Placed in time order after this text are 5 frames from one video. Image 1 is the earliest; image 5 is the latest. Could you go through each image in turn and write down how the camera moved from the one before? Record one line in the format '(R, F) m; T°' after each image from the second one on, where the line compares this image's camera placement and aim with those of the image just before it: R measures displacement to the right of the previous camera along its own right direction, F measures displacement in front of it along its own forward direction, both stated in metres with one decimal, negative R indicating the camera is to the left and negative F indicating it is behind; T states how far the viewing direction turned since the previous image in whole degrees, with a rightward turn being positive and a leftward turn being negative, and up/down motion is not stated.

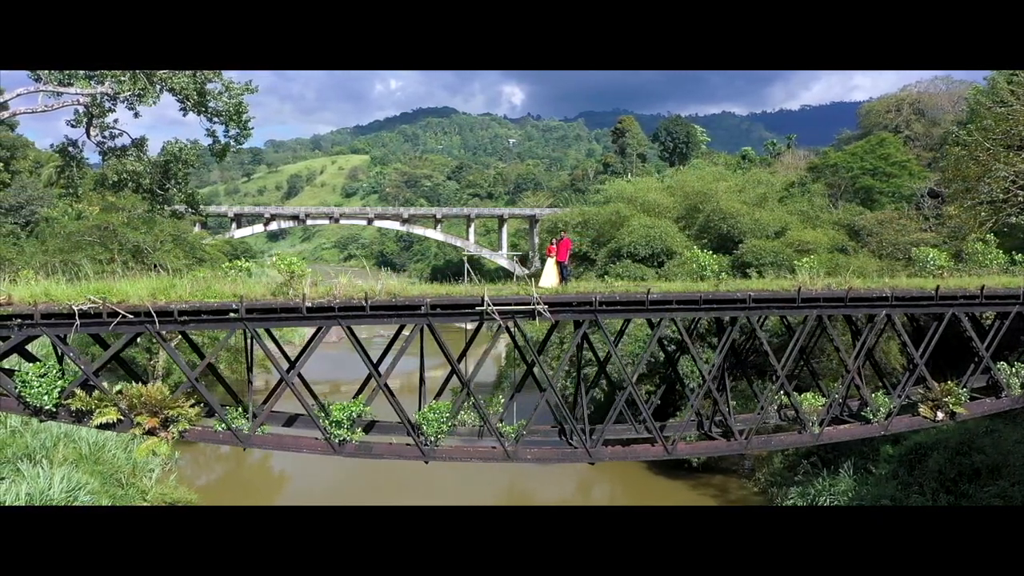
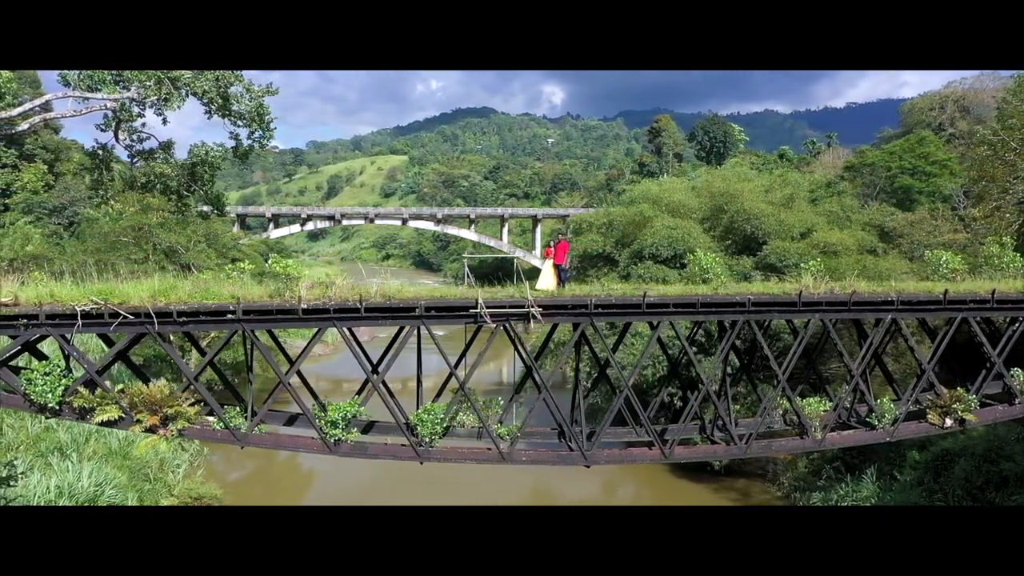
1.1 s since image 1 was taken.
(+0.5, +0.1) m; -3°
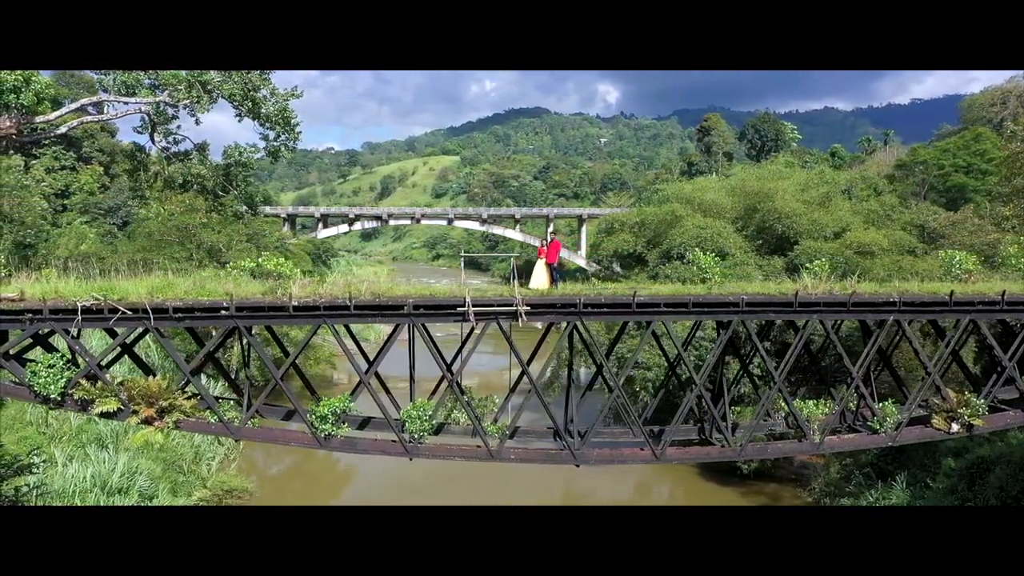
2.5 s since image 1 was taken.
(+0.7, +0.1) m; -5°
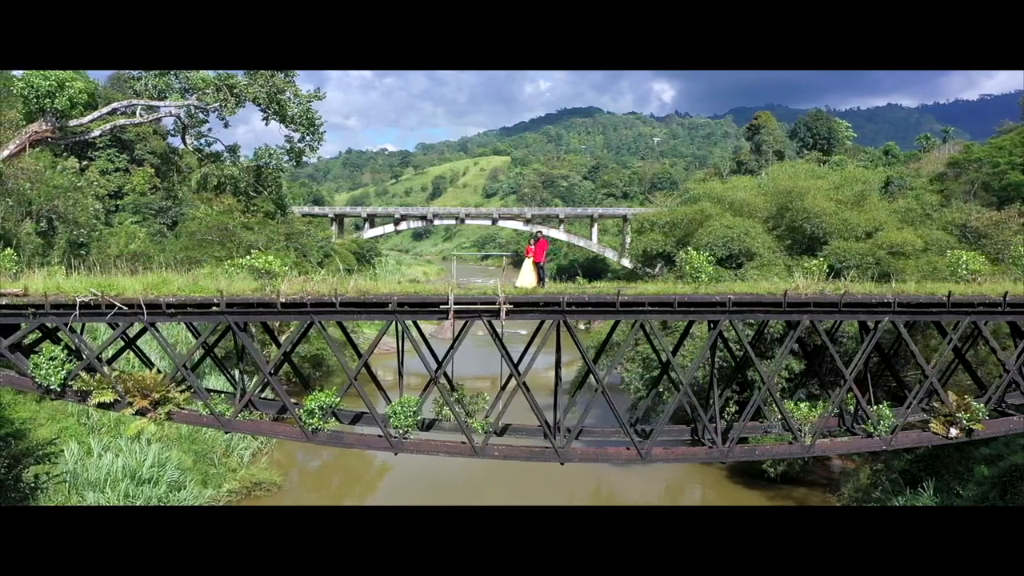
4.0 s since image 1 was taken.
(+0.8, +0.1) m; -5°
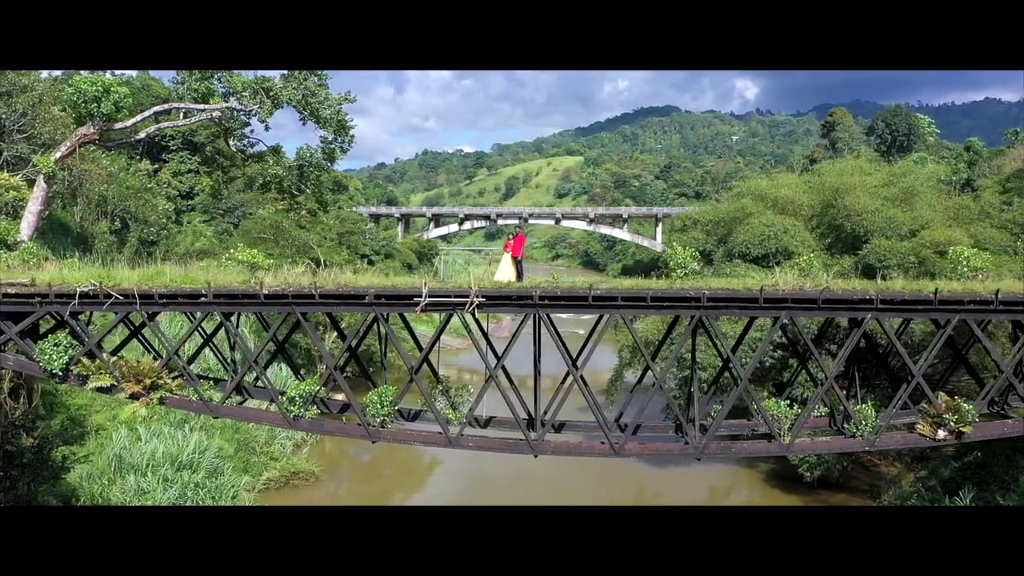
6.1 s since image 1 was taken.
(+1.2, +0.2) m; -7°
